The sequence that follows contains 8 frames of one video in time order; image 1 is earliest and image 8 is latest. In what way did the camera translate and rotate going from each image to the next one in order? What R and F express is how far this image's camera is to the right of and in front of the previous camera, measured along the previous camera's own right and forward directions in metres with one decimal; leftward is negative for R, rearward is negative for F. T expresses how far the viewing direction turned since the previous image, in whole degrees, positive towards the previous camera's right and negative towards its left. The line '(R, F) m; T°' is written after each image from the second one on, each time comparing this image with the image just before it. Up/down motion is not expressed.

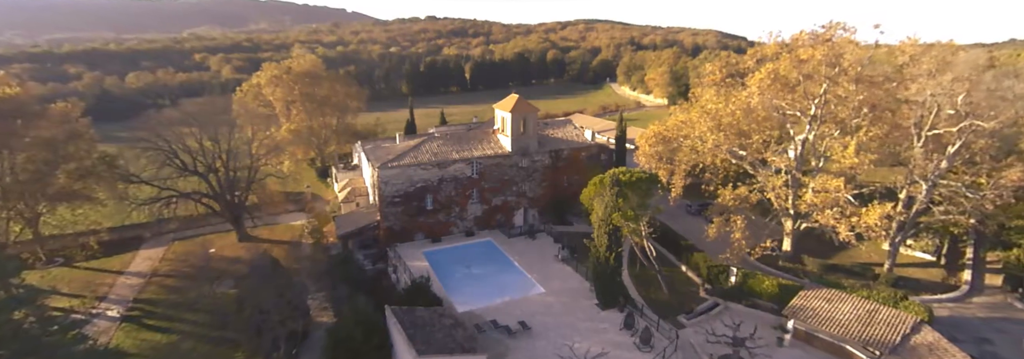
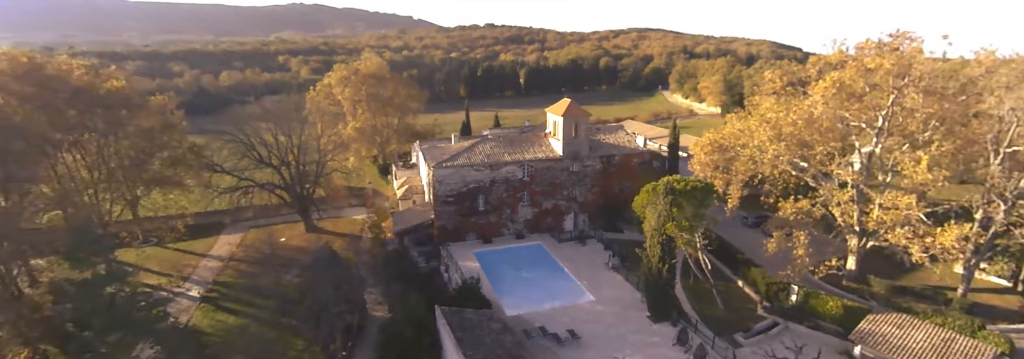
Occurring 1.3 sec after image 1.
(+0.3, -0.8) m; -7°
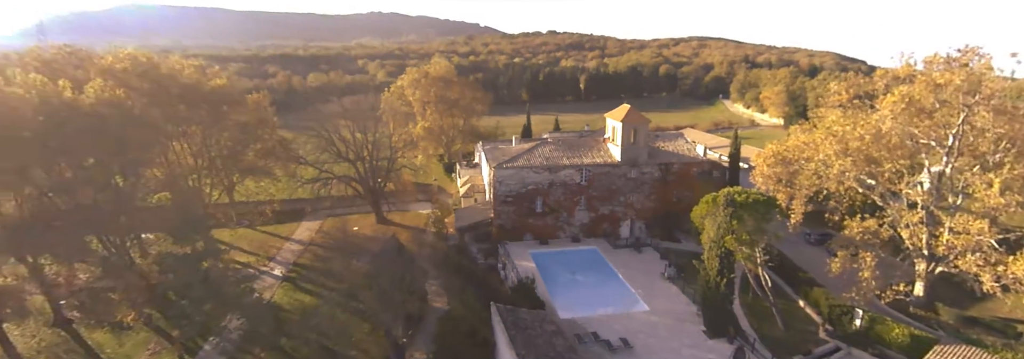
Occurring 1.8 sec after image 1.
(+0.7, -1.2) m; -8°
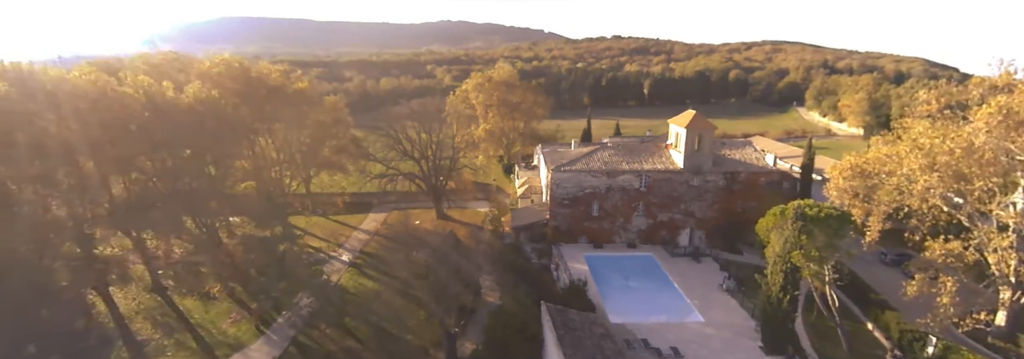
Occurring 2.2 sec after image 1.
(+0.3, -0.6) m; -8°
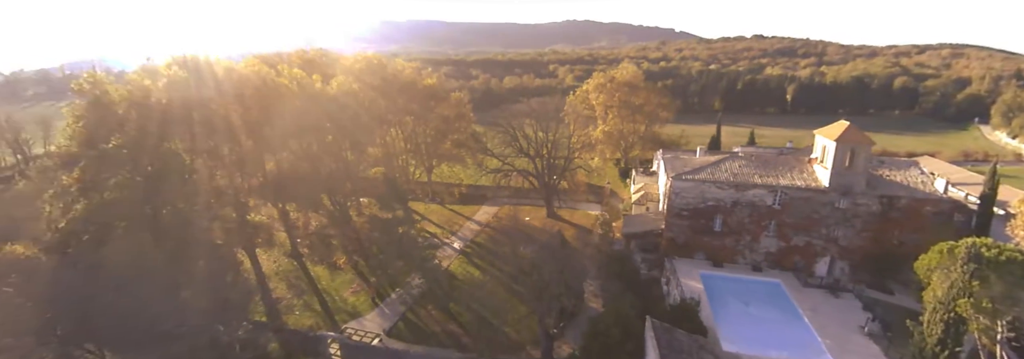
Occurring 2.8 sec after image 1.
(+0.6, +0.2) m; -15°
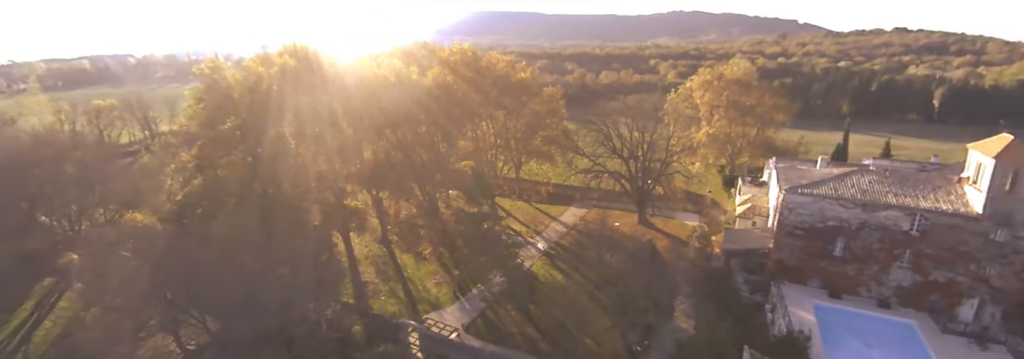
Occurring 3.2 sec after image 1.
(-0.3, +1.8) m; -11°
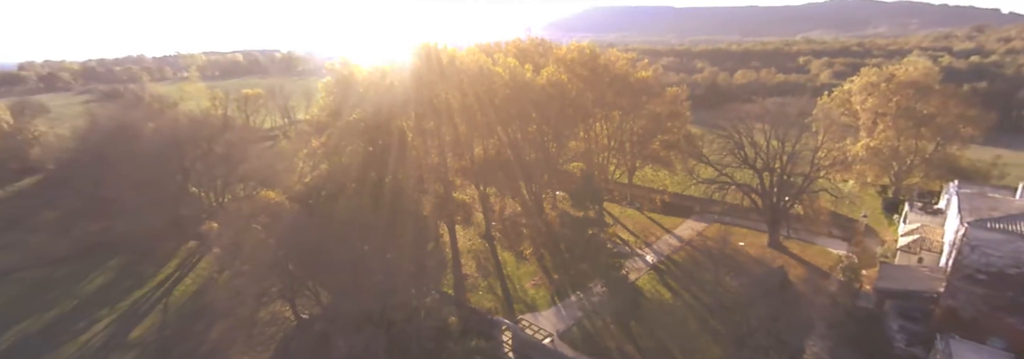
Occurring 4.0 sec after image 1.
(+0.1, +1.5) m; -14°
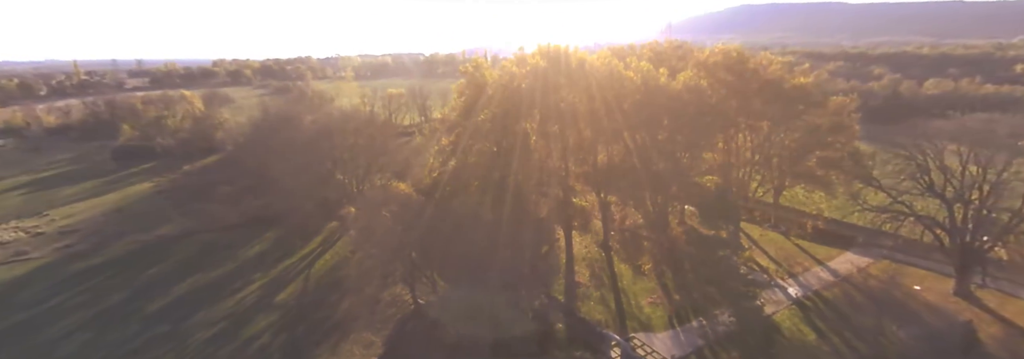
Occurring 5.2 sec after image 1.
(-0.9, +0.8) m; -14°
